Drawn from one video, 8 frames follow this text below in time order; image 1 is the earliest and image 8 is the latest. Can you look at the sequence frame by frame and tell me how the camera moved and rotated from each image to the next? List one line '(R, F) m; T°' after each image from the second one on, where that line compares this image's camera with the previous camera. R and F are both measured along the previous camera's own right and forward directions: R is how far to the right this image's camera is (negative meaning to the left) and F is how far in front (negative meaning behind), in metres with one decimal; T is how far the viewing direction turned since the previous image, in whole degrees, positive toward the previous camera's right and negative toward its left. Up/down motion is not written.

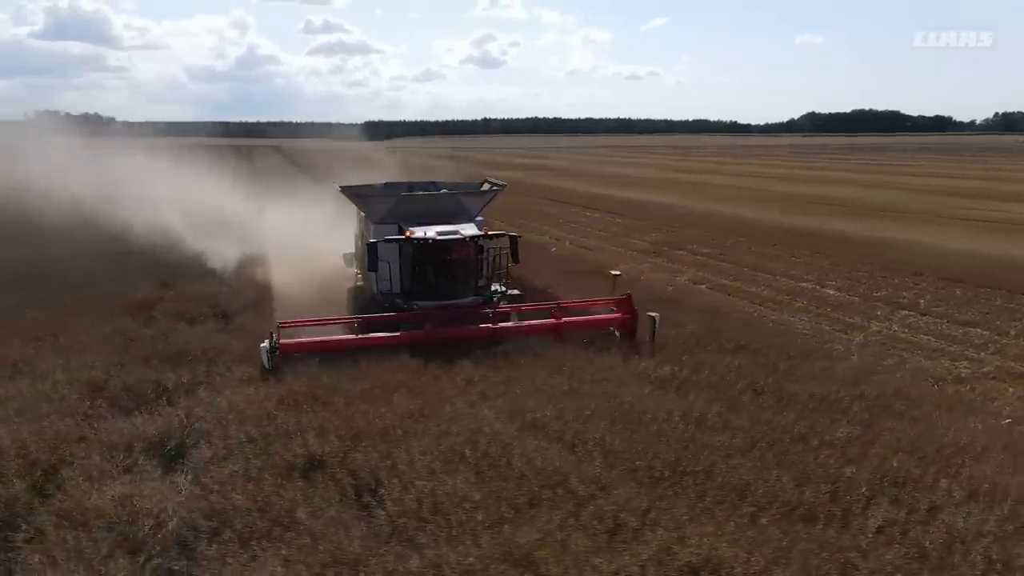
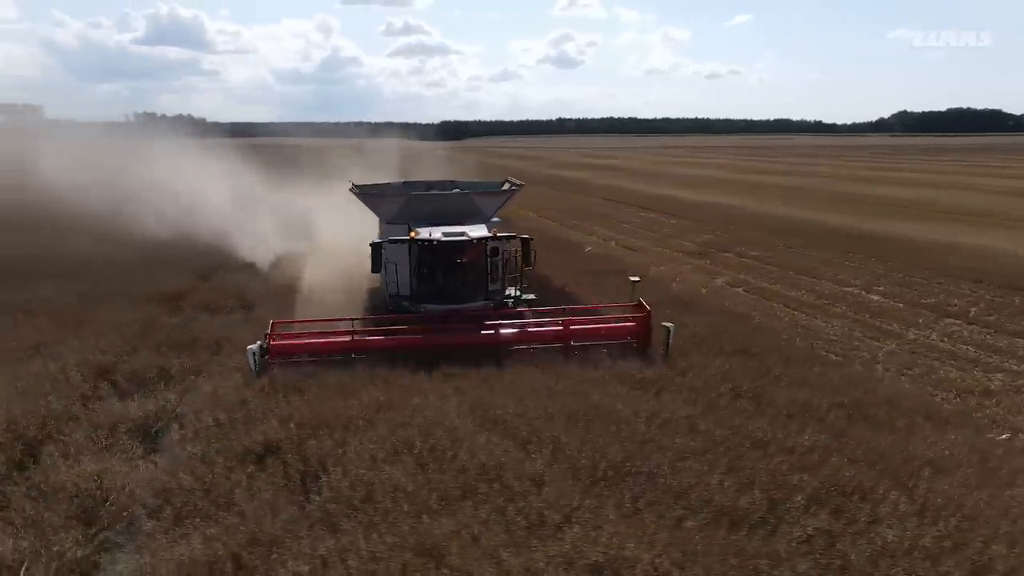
(+1.2, 0.0) m; -5°
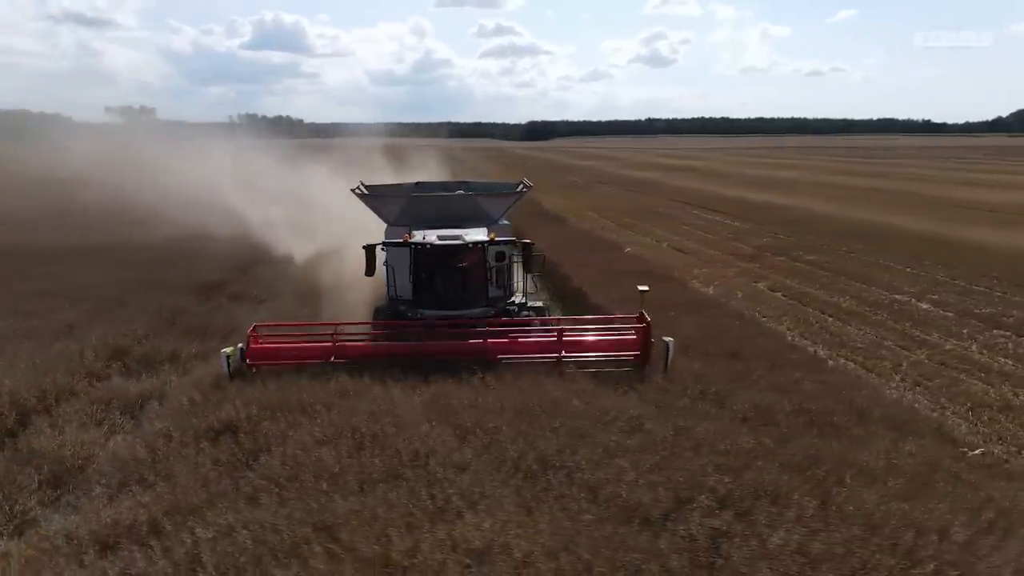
(+1.5, -0.2) m; -6°
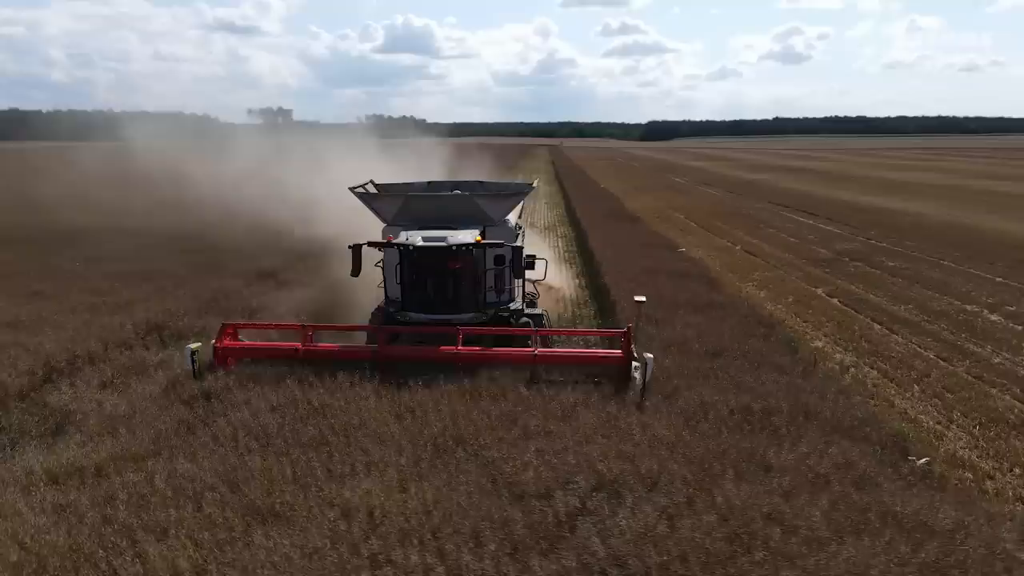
(+2.0, -0.3) m; -9°
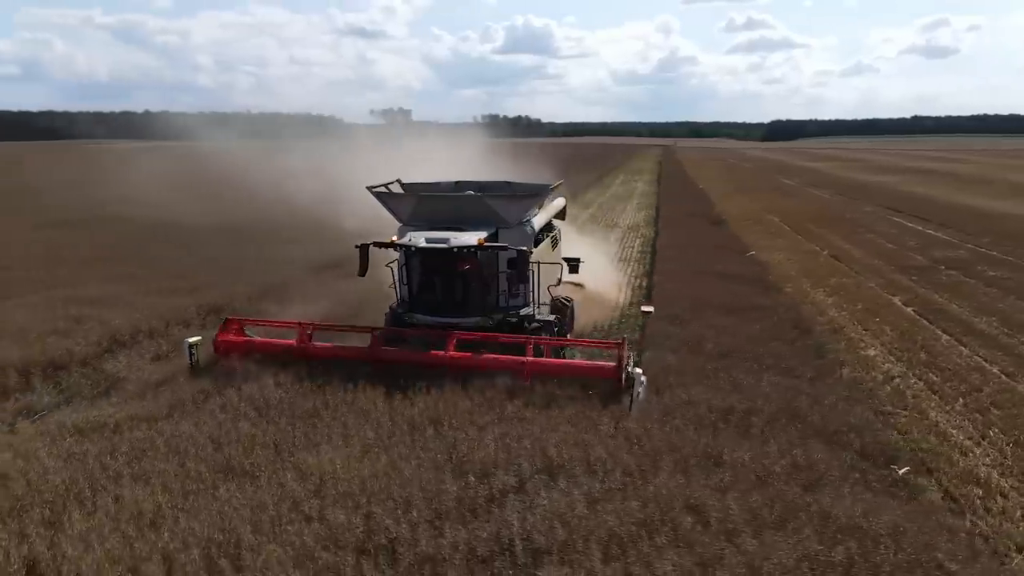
(+1.5, -0.3) m; -8°
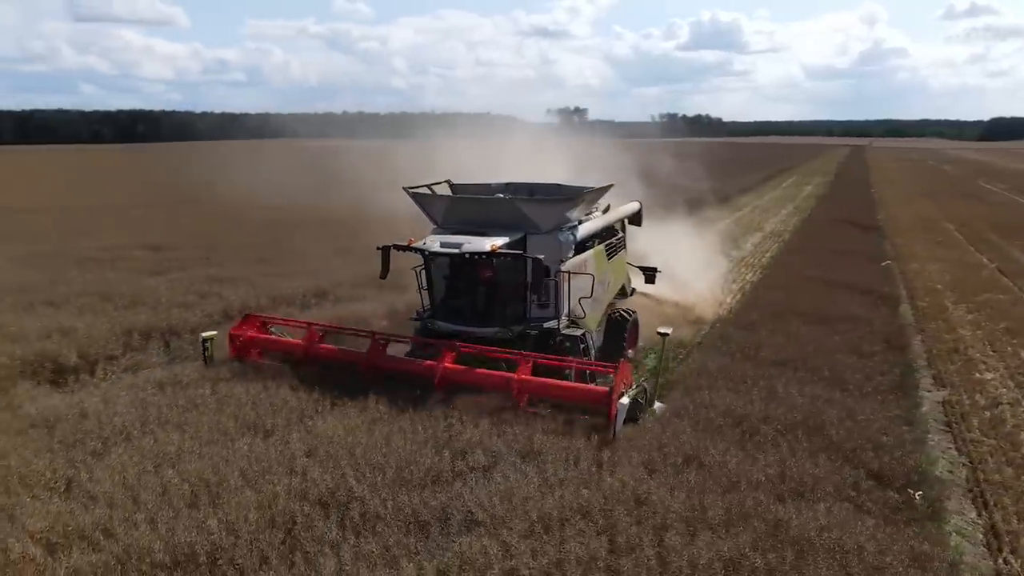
(+1.8, -0.2) m; -13°
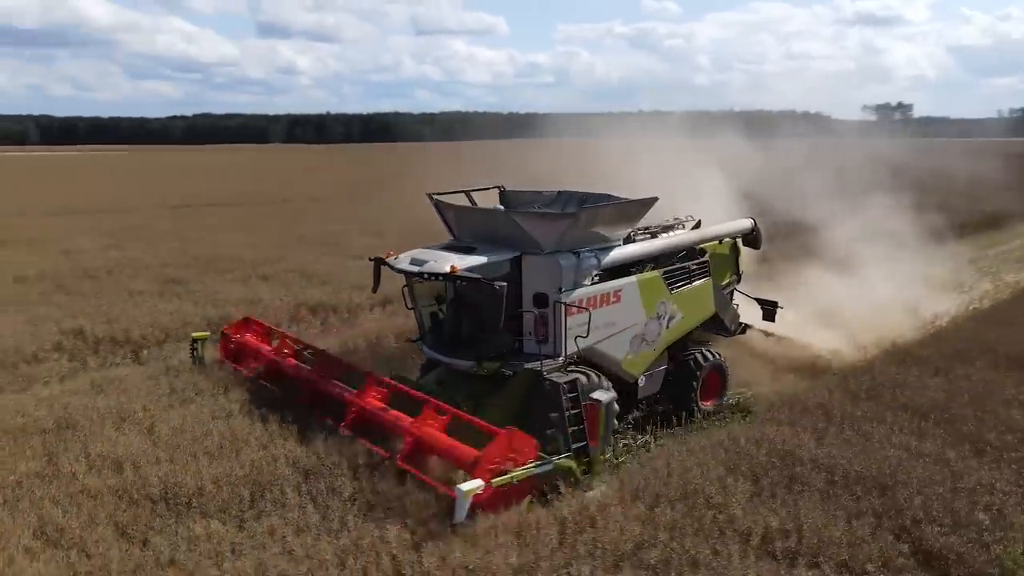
(+2.6, +0.5) m; -22°
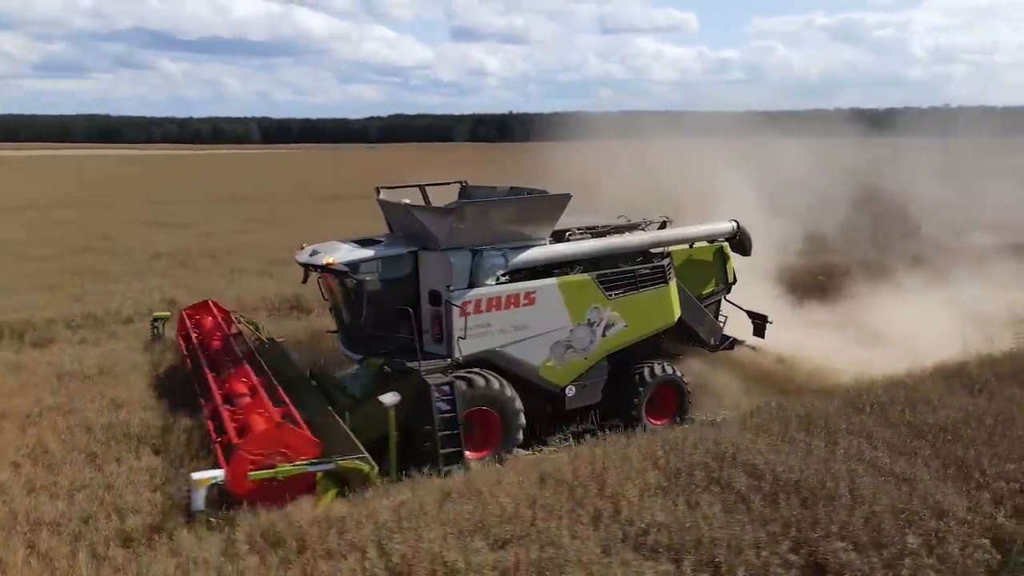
(+2.3, 0.0) m; -13°
